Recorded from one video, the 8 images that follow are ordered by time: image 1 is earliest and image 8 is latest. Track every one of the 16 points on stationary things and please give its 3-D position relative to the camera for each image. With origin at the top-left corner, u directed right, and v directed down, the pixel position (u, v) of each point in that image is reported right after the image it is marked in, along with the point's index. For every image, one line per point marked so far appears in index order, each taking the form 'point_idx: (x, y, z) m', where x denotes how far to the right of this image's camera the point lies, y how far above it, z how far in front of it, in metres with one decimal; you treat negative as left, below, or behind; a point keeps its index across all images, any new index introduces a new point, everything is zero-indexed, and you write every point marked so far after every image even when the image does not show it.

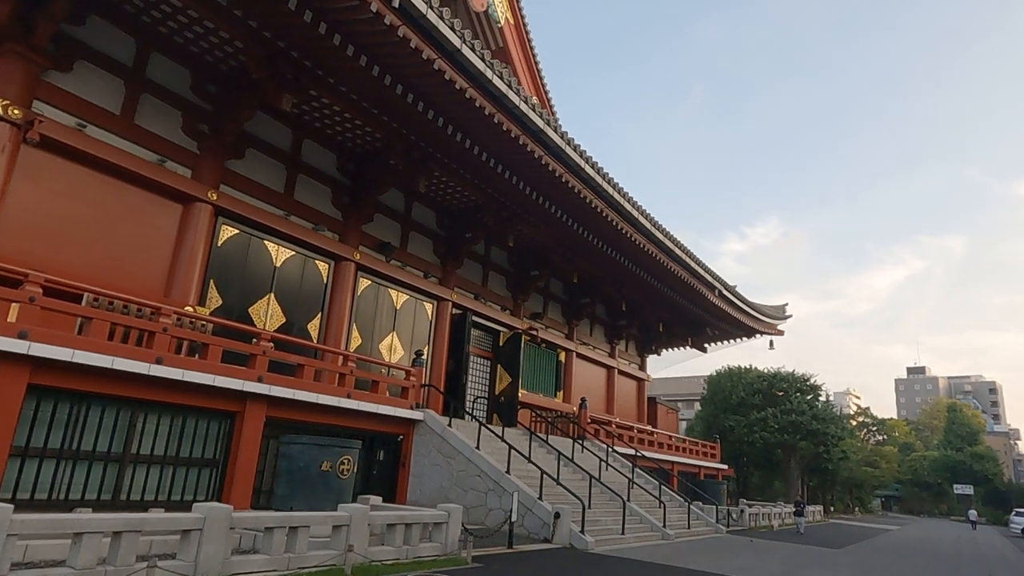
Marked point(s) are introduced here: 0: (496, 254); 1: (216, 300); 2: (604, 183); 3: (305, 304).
0: (-0.4, +0.8, +15.0) m
1: (-4.1, -0.2, +9.3) m
2: (+1.6, +1.9, +11.7) m
3: (-3.3, -0.2, +10.5) m
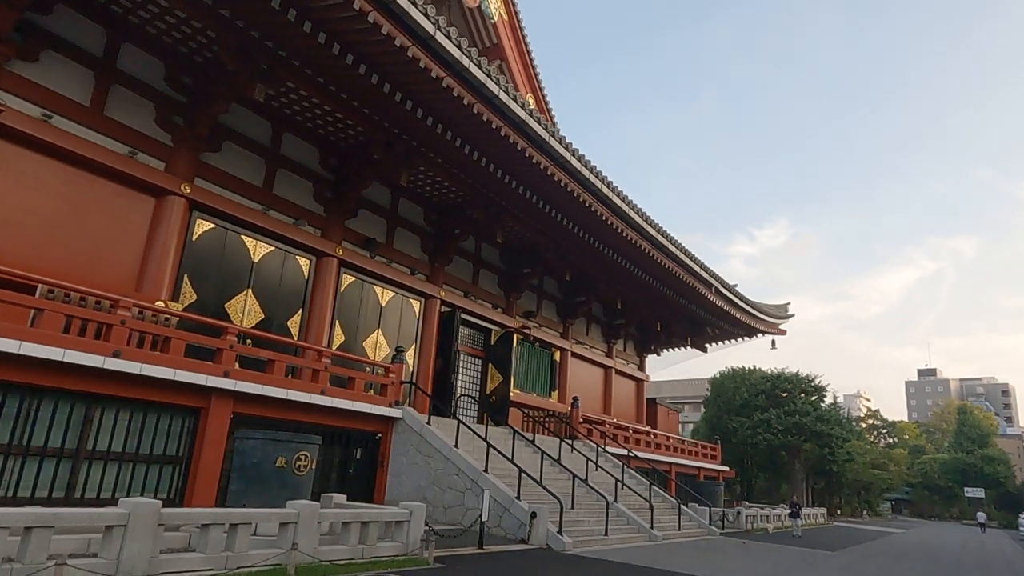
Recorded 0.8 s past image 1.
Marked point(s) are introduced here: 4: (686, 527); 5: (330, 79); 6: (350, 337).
0: (-0.6, +0.8, +14.8) m
1: (-4.4, -0.1, +9.1) m
2: (+1.4, +1.9, +11.4) m
3: (-3.5, -0.2, +10.3) m
4: (+2.8, -3.9, +10.9) m
5: (-2.4, +2.8, +8.9) m
6: (-2.7, -0.8, +11.2) m
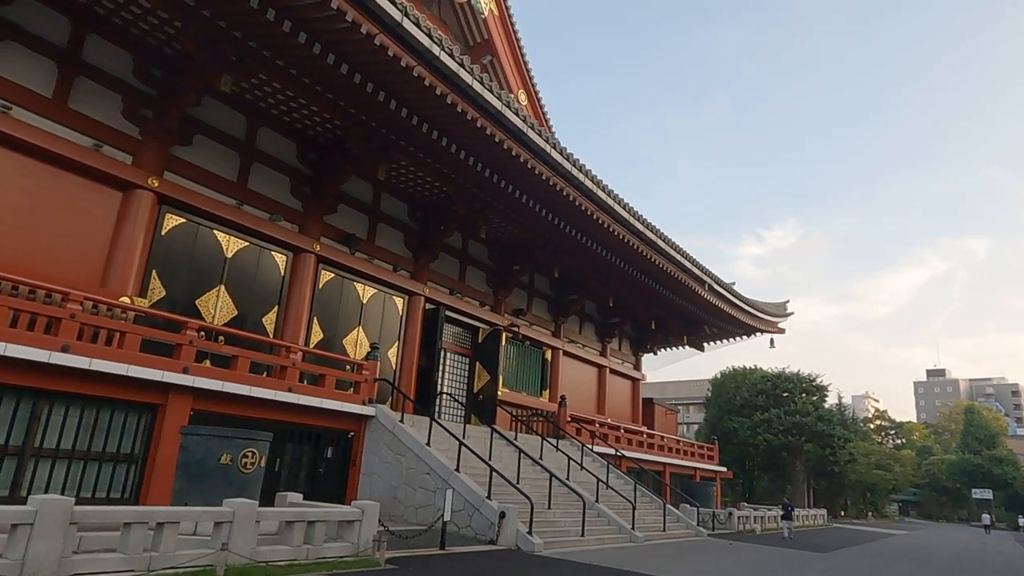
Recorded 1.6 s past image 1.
0: (-0.8, +0.9, +14.6) m
1: (-4.7, 0.0, +8.9) m
2: (+1.0, +2.0, +11.2) m
3: (-3.8, -0.1, +10.1) m
4: (+2.5, -3.8, +10.6) m
5: (-2.7, +2.9, +8.8) m
6: (-3.0, -0.8, +11.0) m
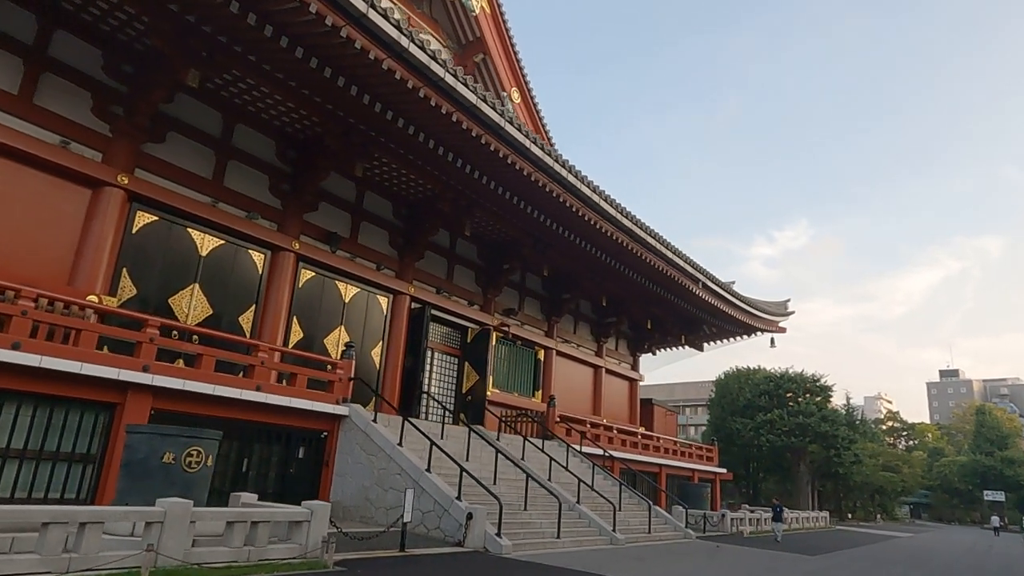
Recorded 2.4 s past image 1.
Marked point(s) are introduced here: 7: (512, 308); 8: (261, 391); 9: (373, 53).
0: (-1.1, +0.9, +14.4) m
1: (-5.0, 0.0, +8.8) m
2: (+0.7, +2.0, +11.0) m
3: (-4.1, -0.1, +10.0) m
4: (+2.3, -3.8, +10.4) m
5: (-3.1, +2.9, +8.6) m
6: (-3.3, -0.8, +10.9) m
7: (0.0, -0.5, +15.6) m
8: (-2.9, -1.2, +7.8) m
9: (-1.7, +2.9, +8.1) m
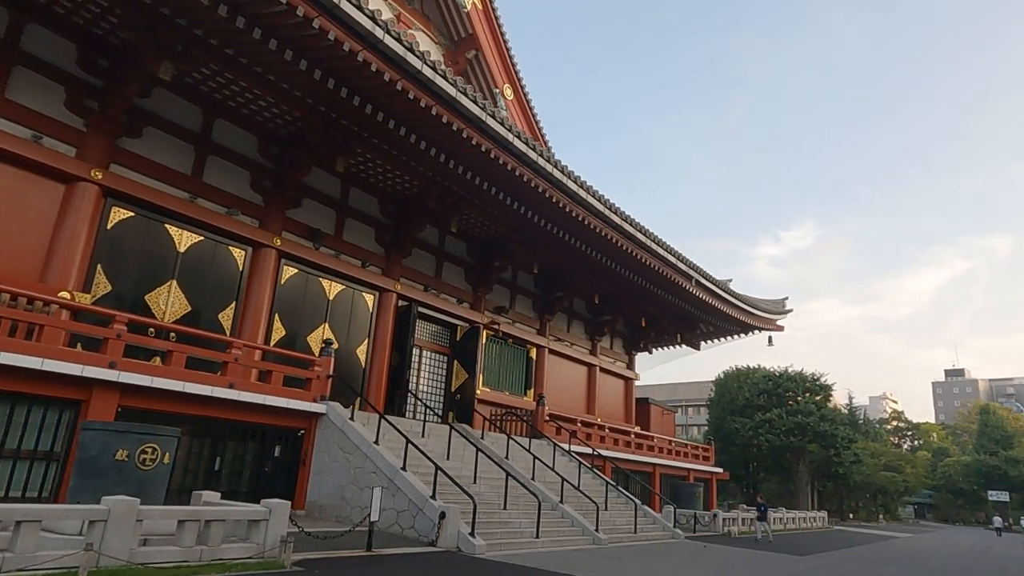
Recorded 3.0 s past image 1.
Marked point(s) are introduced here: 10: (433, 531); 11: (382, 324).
0: (-1.3, +0.9, +14.3) m
1: (-5.3, 0.0, +8.7) m
2: (+0.5, +2.1, +10.9) m
3: (-4.4, -0.1, +9.9) m
4: (+2.0, -3.7, +10.2) m
5: (-3.4, +2.9, +8.5) m
6: (-3.6, -0.7, +10.8) m
7: (-0.2, -0.4, +15.4) m
8: (-3.2, -1.2, +7.6) m
9: (-2.0, +2.9, +8.0) m
10: (-0.8, -2.5, +7.0) m
11: (-2.4, -0.7, +12.3) m
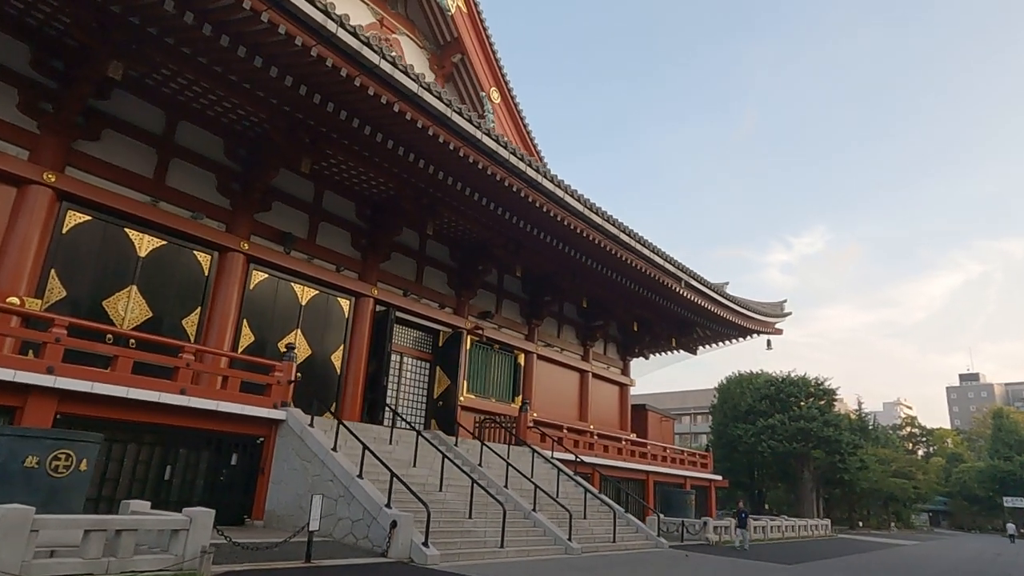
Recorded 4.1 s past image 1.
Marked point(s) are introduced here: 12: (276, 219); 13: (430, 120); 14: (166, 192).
0: (-1.7, +0.8, +14.0) m
1: (-5.8, -0.1, +8.5) m
2: (0.0, +2.1, +10.6) m
3: (-4.8, -0.1, +9.6) m
4: (+1.6, -3.7, +9.8) m
5: (-3.8, +2.9, +8.3) m
6: (-4.0, -0.8, +10.5) m
7: (-0.6, -0.5, +15.1) m
8: (-3.6, -1.2, +7.4) m
9: (-2.5, +2.9, +7.8) m
10: (-1.3, -2.5, +6.7) m
11: (-2.8, -0.8, +12.0) m
12: (-3.9, +1.2, +11.1) m
13: (-1.1, +2.4, +9.4) m
14: (-5.0, +1.4, +9.6) m
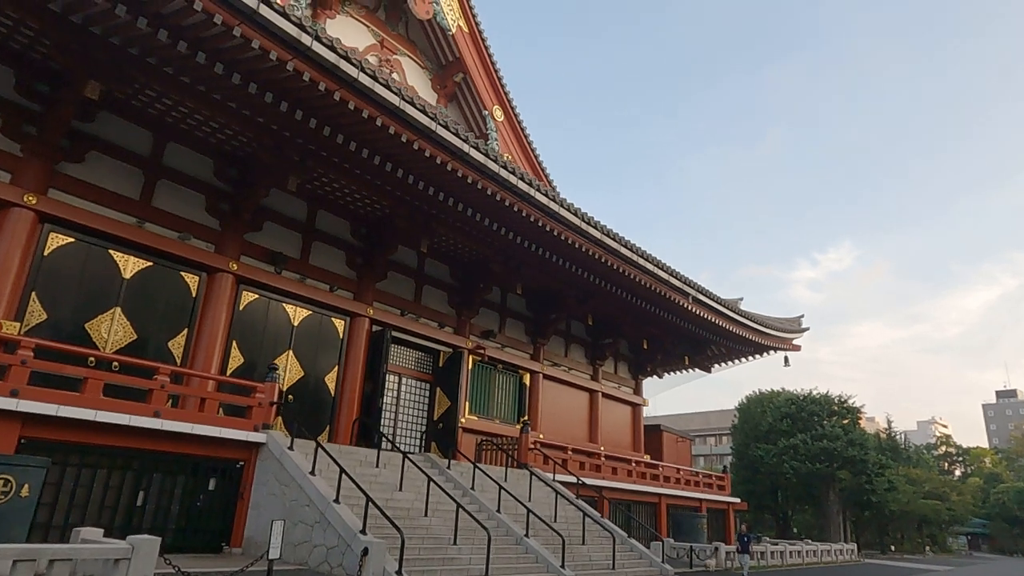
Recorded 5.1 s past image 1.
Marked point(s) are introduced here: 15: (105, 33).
0: (-1.7, +0.4, +13.8) m
1: (-5.9, -0.3, +8.4) m
2: (-0.1, +1.8, +10.4) m
3: (-4.9, -0.4, +9.5) m
4: (+1.6, -3.9, +9.4) m
5: (-4.1, +2.7, +8.3) m
6: (-4.1, -1.1, +10.4) m
7: (-0.5, -0.9, +14.9) m
8: (-3.8, -1.4, +7.2) m
9: (-2.7, +2.7, +7.7) m
10: (-1.5, -2.7, +6.4) m
11: (-2.8, -1.1, +11.8) m
12: (-4.0, +0.8, +11.0) m
13: (-1.3, +2.1, +9.2) m
14: (-5.2, +1.1, +9.6) m
15: (-4.6, +2.9, +7.5) m
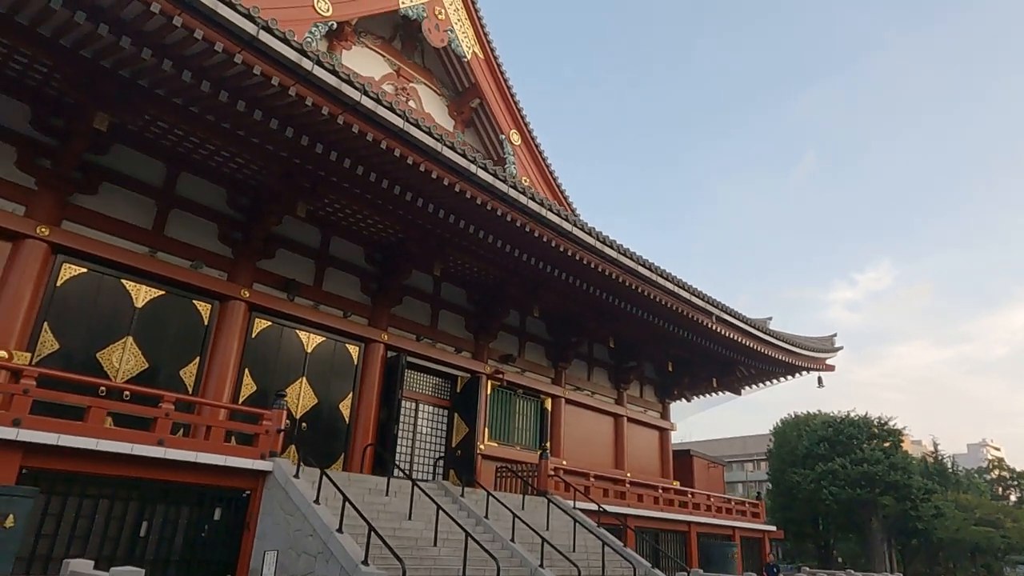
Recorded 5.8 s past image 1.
0: (-1.3, -0.1, +13.7) m
1: (-5.8, -0.7, +8.4) m
2: (+0.1, +1.5, +10.2) m
3: (-4.8, -0.8, +9.5) m
4: (+1.8, -4.2, +8.9) m
5: (-4.0, +2.3, +8.3) m
6: (-3.8, -1.5, +10.3) m
7: (-0.1, -1.4, +14.6) m
8: (-3.7, -1.7, +7.1) m
9: (-2.7, +2.4, +7.7) m
10: (-1.4, -2.9, +6.1) m
11: (-2.5, -1.6, +11.7) m
12: (-3.8, +0.4, +11.0) m
13: (-1.2, +1.8, +9.2) m
14: (-5.0, +0.7, +9.6) m
15: (-4.6, +2.6, +7.6) m
